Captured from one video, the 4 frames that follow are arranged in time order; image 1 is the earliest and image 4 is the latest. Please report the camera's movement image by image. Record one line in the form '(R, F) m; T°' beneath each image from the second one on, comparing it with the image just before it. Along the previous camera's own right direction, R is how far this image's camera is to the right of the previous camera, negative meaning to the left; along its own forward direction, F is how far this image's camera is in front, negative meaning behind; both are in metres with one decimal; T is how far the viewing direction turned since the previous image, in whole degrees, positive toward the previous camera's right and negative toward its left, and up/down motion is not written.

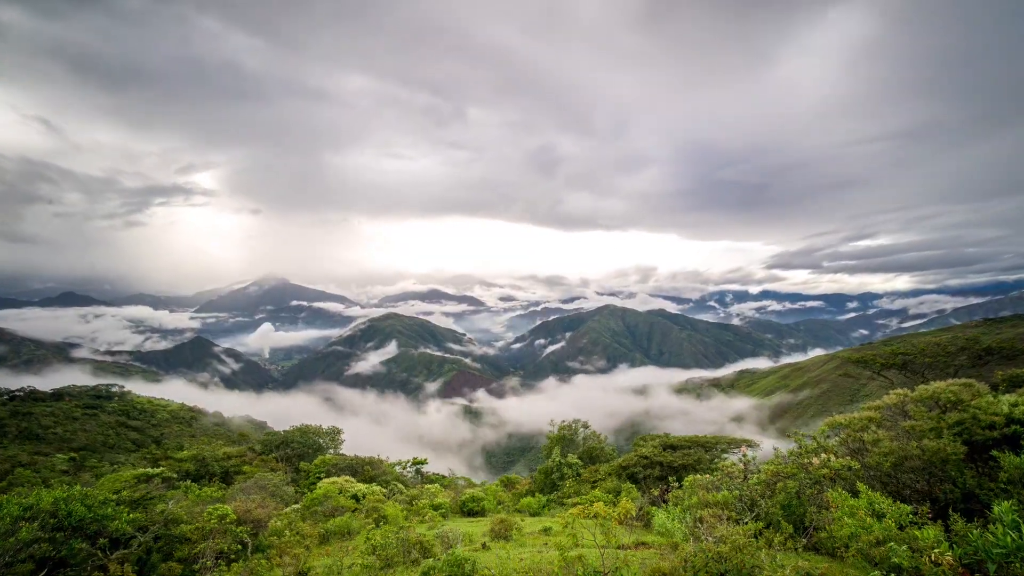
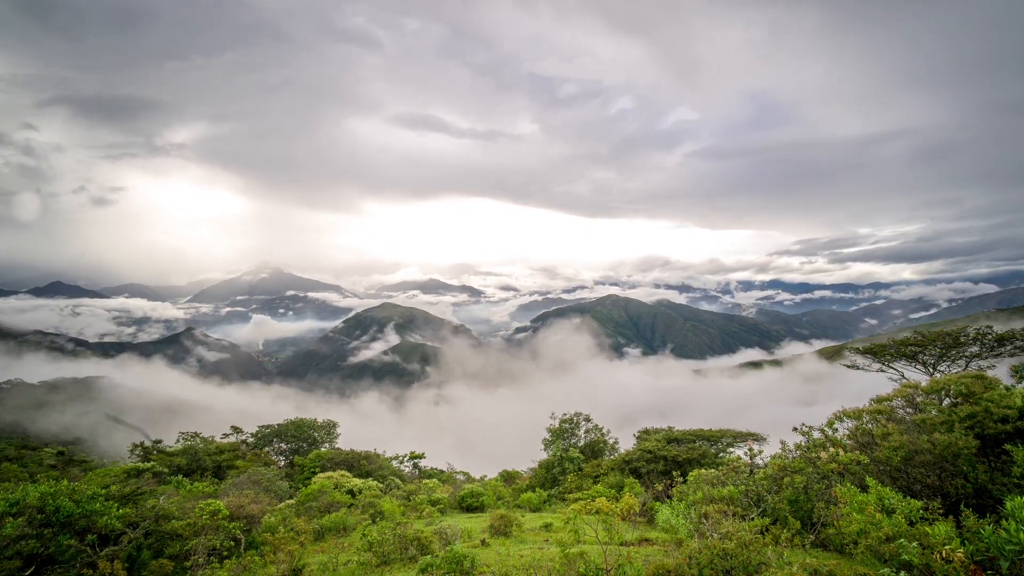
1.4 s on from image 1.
(0.0, +0.8) m; 0°
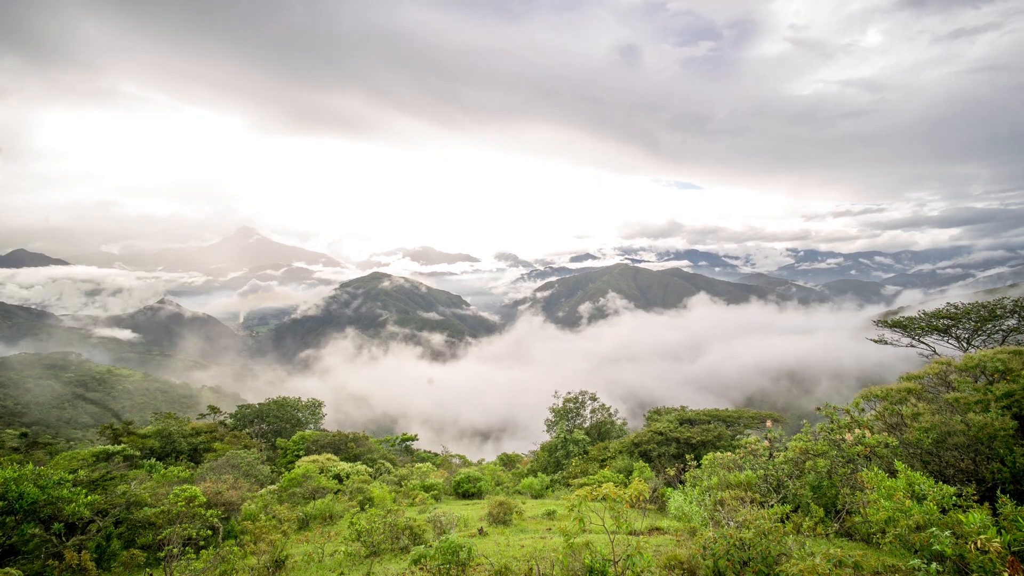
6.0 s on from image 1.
(0.0, +2.3) m; 0°
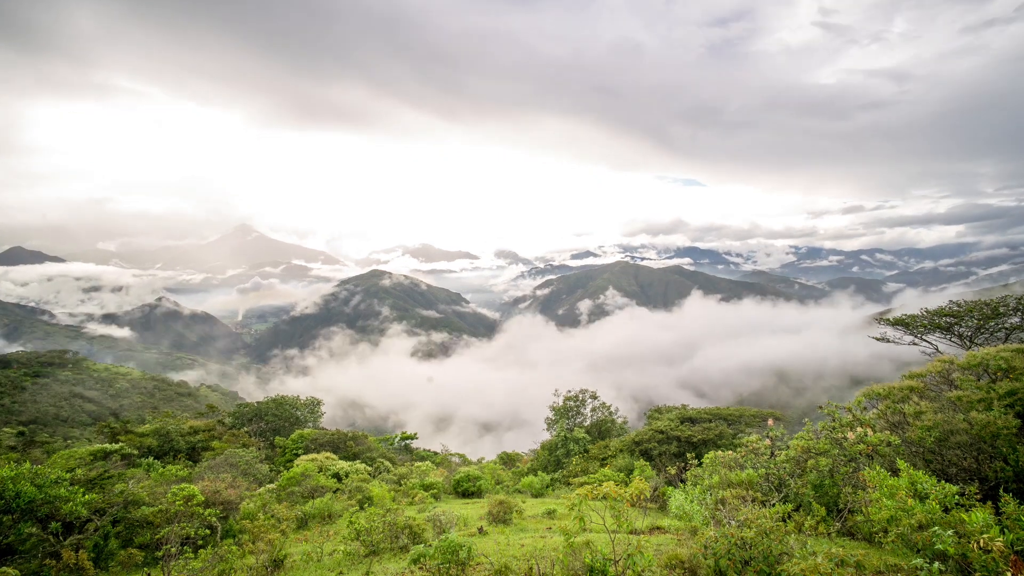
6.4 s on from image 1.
(0.0, +0.2) m; 0°
